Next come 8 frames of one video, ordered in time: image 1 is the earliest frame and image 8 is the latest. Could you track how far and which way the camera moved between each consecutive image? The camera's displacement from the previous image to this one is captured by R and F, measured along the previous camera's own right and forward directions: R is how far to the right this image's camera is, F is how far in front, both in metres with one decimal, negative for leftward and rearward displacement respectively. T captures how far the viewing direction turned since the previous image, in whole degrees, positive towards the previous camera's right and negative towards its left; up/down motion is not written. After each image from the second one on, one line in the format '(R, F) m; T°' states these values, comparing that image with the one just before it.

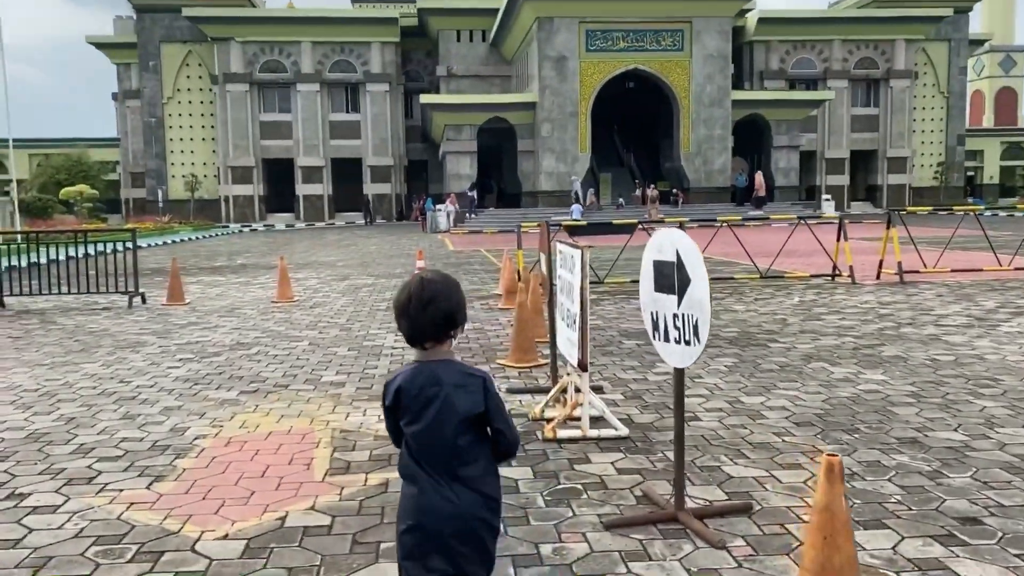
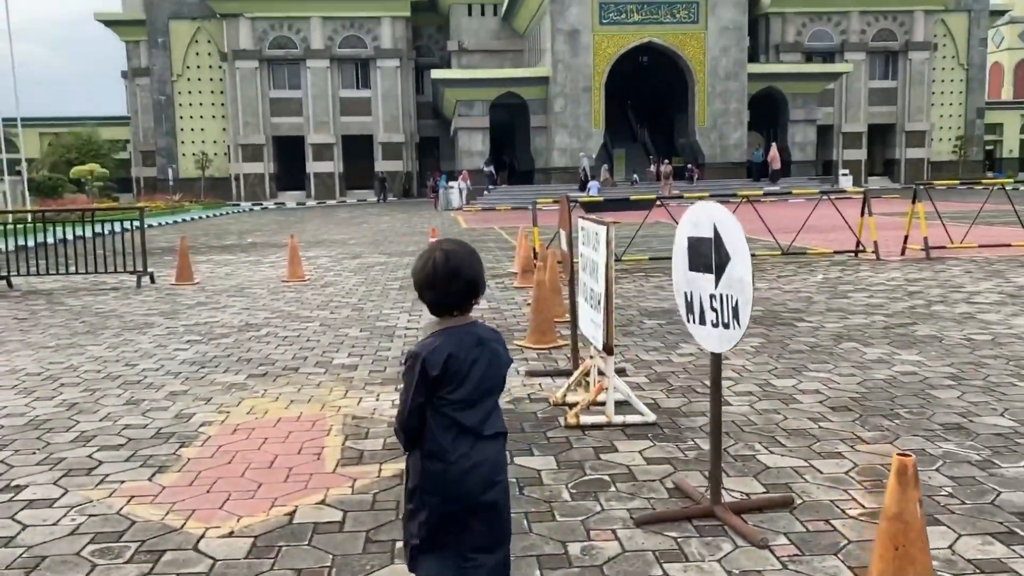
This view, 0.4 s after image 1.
(0.0, +0.3) m; -1°
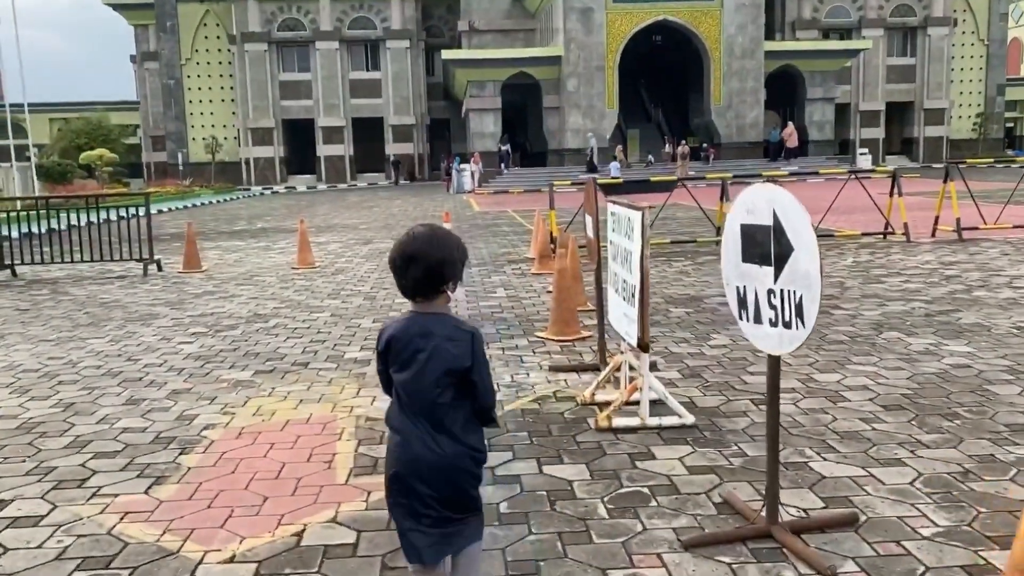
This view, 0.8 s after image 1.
(-0.1, +0.4) m; -1°
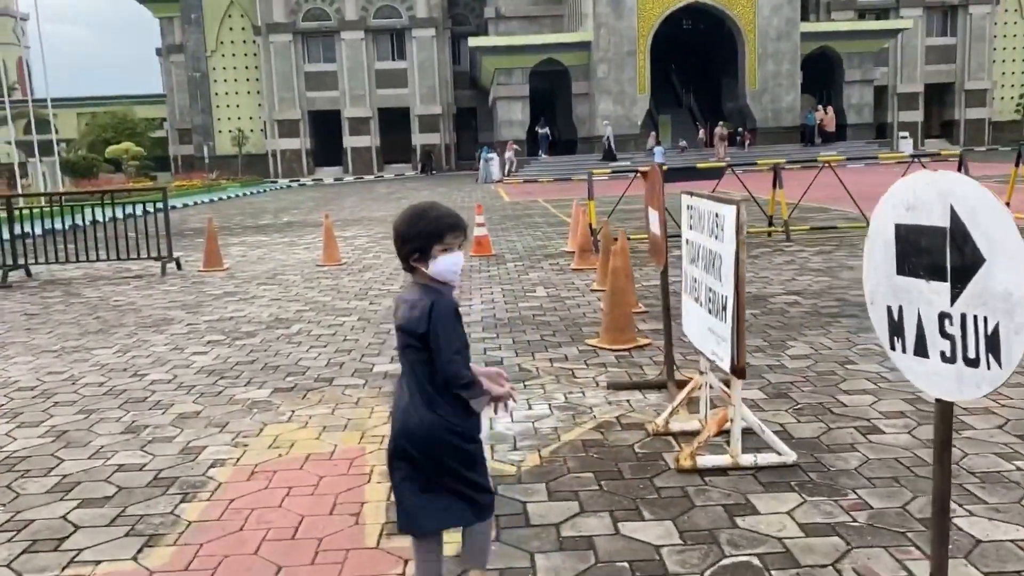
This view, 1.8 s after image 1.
(-0.2, +0.8) m; -2°
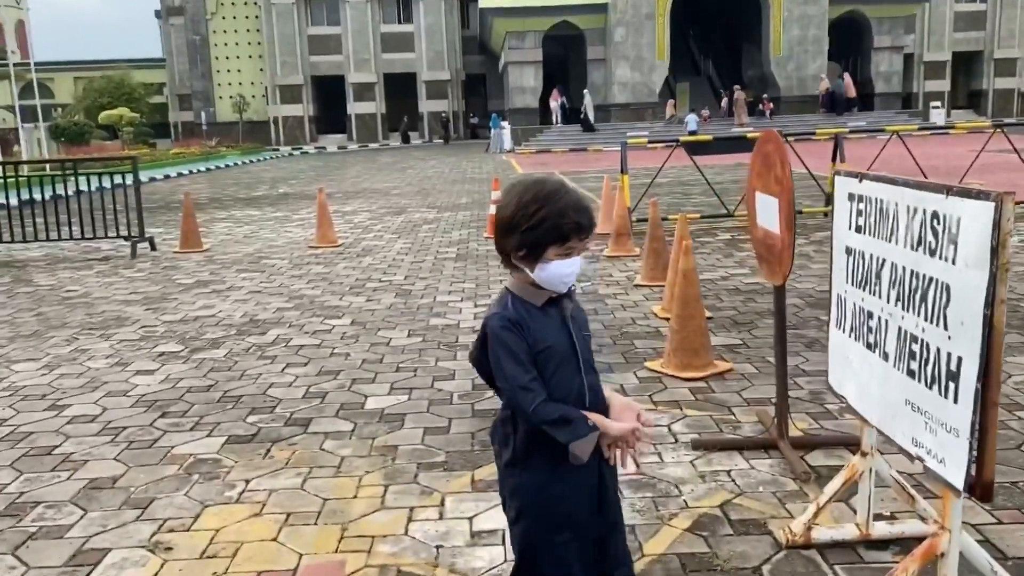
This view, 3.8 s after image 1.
(-0.2, +1.6) m; 0°
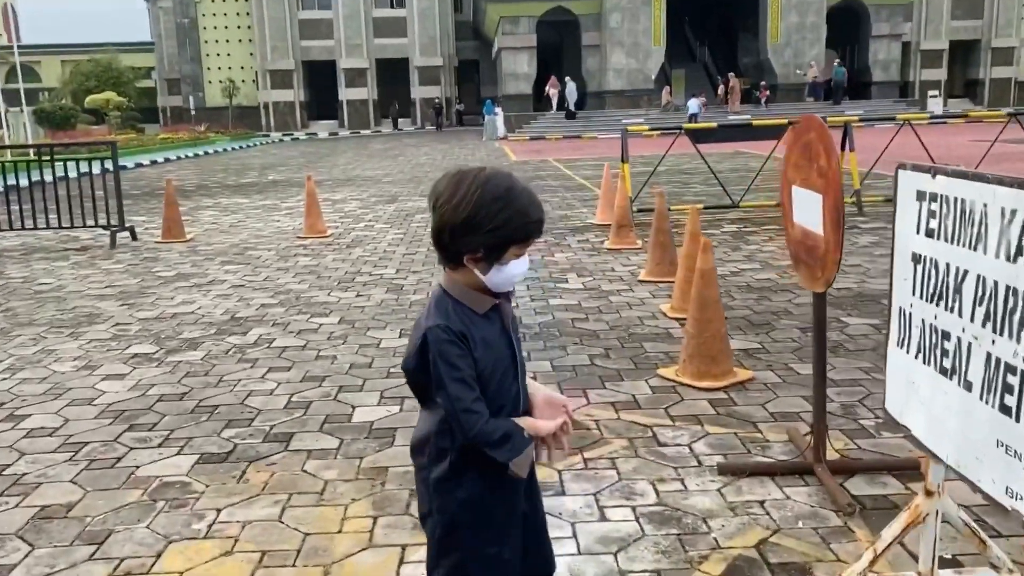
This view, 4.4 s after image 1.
(-0.1, +0.4) m; +1°
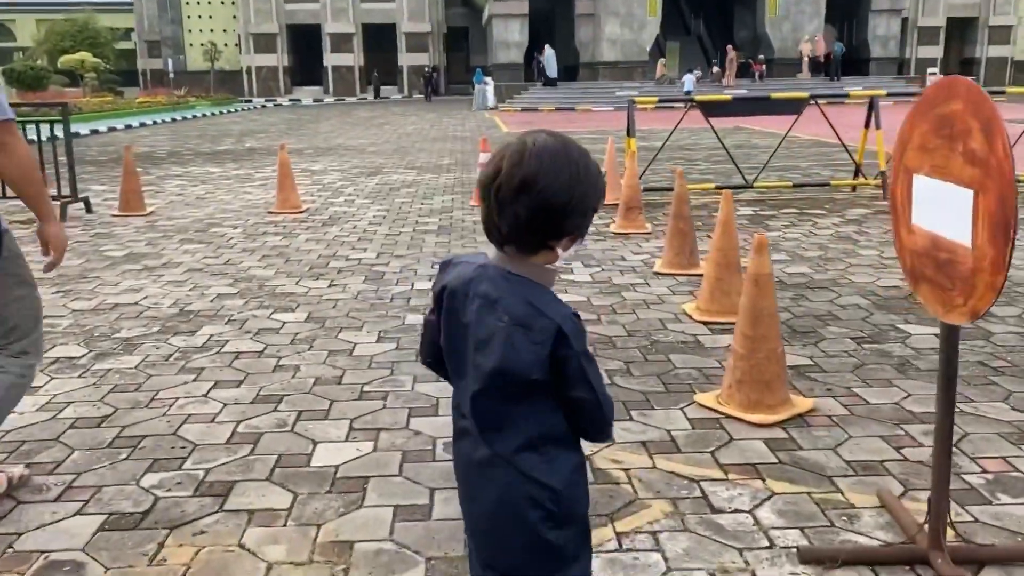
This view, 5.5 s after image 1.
(-0.1, +0.9) m; +1°
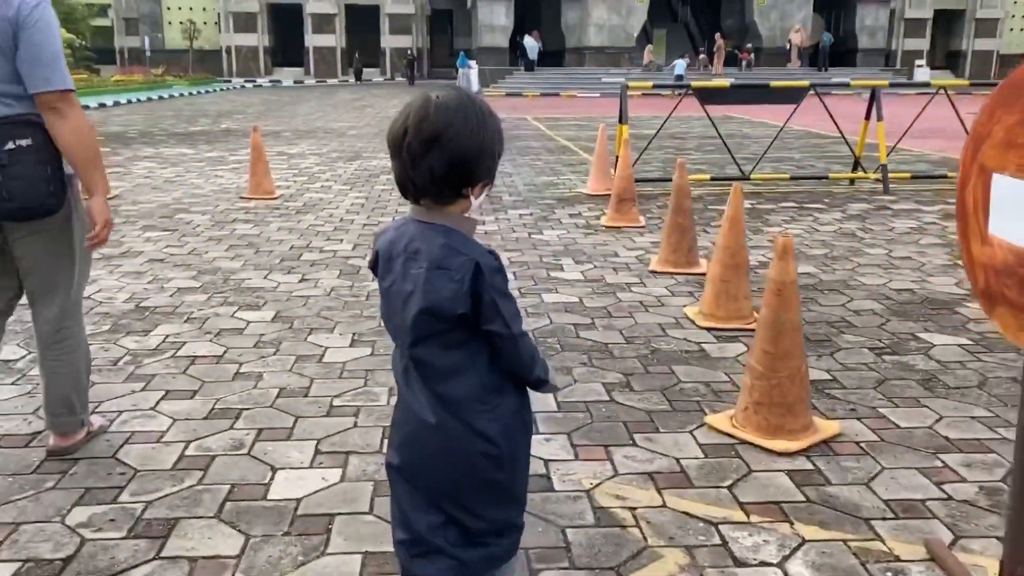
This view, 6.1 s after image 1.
(0.0, +0.4) m; +1°
